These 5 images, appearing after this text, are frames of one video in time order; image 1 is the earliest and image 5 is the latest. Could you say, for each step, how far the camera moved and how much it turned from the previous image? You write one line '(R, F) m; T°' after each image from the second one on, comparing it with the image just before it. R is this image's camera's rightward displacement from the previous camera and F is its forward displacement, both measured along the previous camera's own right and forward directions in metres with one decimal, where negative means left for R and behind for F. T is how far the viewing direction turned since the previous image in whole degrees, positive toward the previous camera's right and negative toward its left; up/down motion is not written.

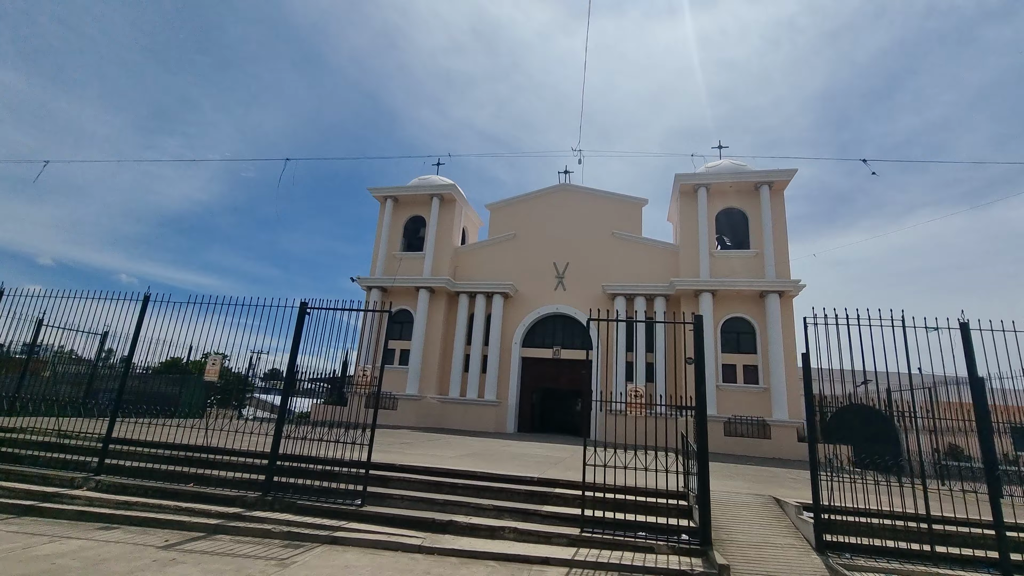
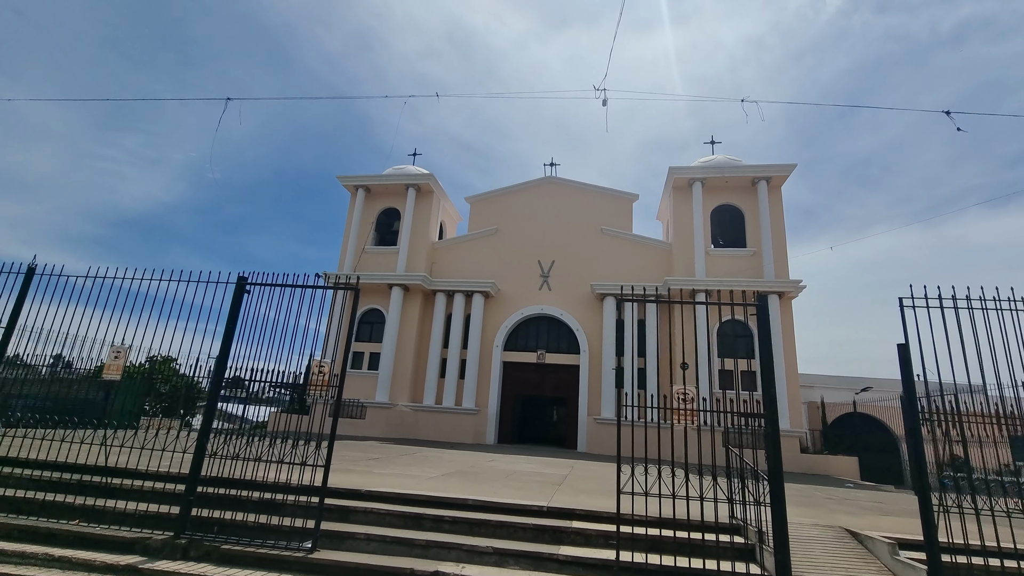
(-0.3, +1.6) m; +3°
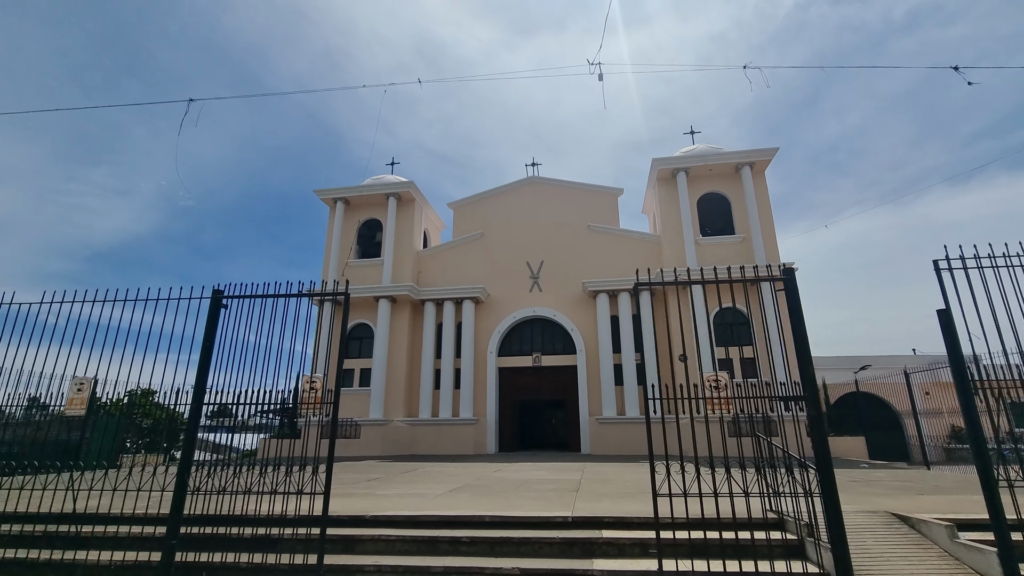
(-0.2, +0.4) m; +2°
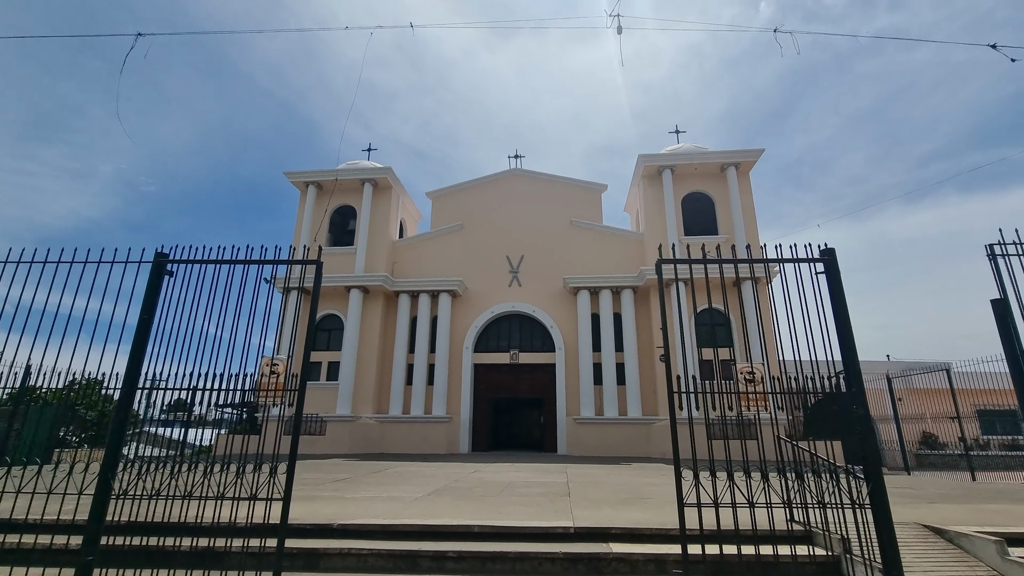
(-0.2, +0.7) m; +3°
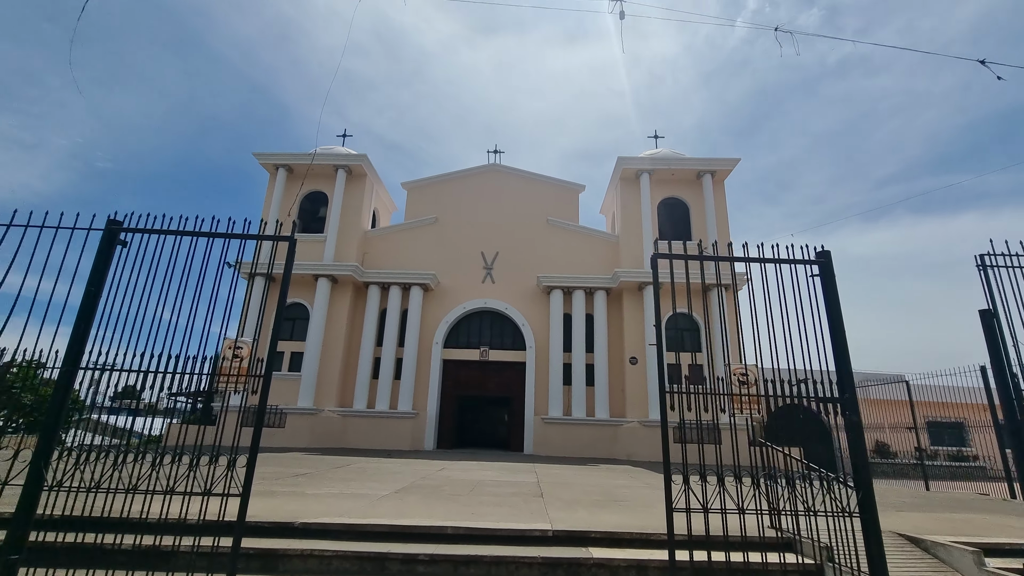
(-0.1, +0.2) m; +4°
